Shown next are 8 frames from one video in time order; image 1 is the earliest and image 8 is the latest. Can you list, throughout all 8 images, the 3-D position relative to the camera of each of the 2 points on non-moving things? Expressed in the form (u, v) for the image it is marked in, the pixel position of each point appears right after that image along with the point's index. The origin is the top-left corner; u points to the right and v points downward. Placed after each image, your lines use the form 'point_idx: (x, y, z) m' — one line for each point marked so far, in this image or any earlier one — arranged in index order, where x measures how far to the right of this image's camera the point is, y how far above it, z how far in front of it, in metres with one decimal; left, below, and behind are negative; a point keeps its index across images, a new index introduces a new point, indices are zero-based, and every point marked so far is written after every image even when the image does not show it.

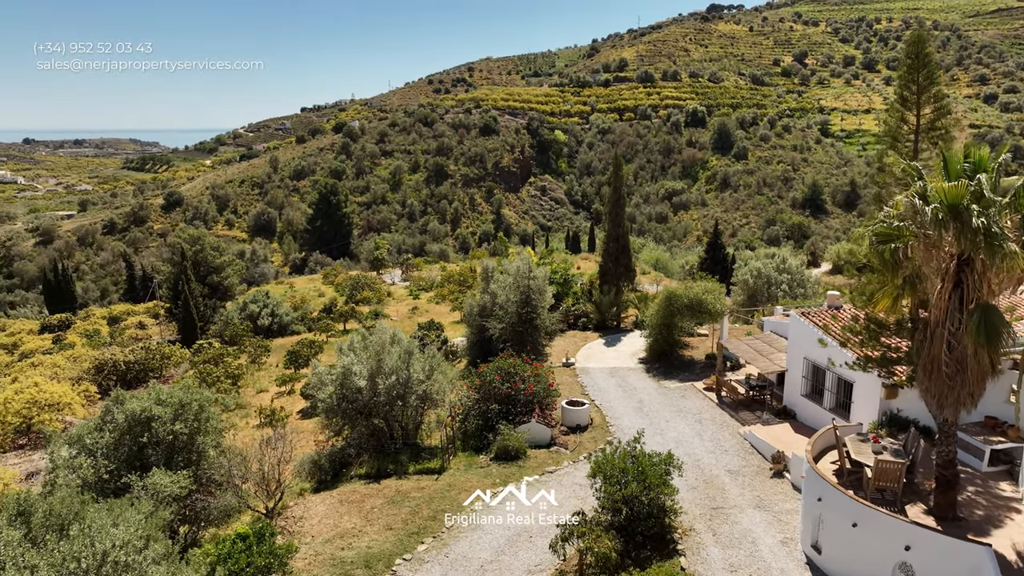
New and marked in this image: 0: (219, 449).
0: (-4.0, -2.2, +9.6) m
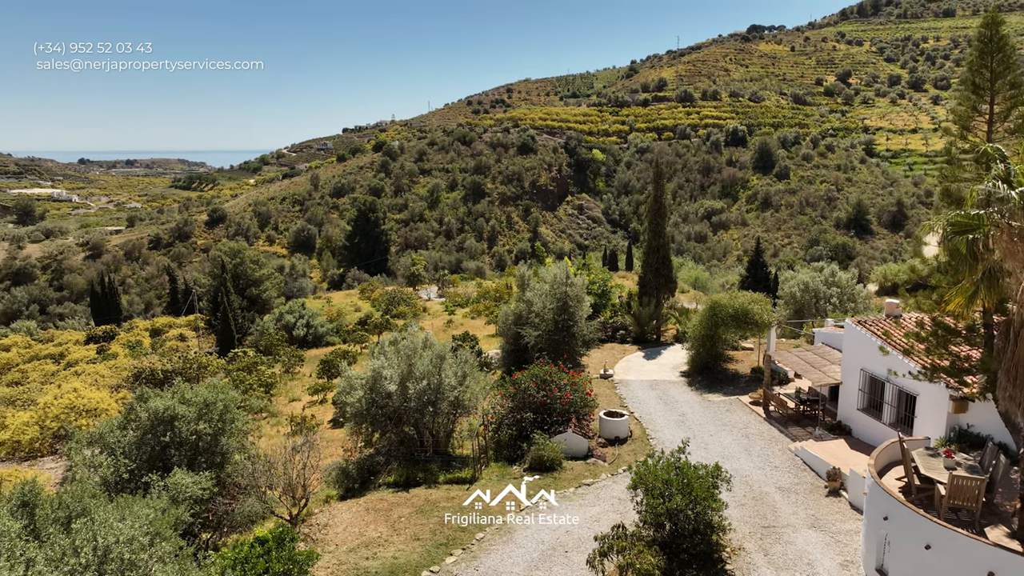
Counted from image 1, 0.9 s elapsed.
0: (-3.5, -2.2, +9.3) m
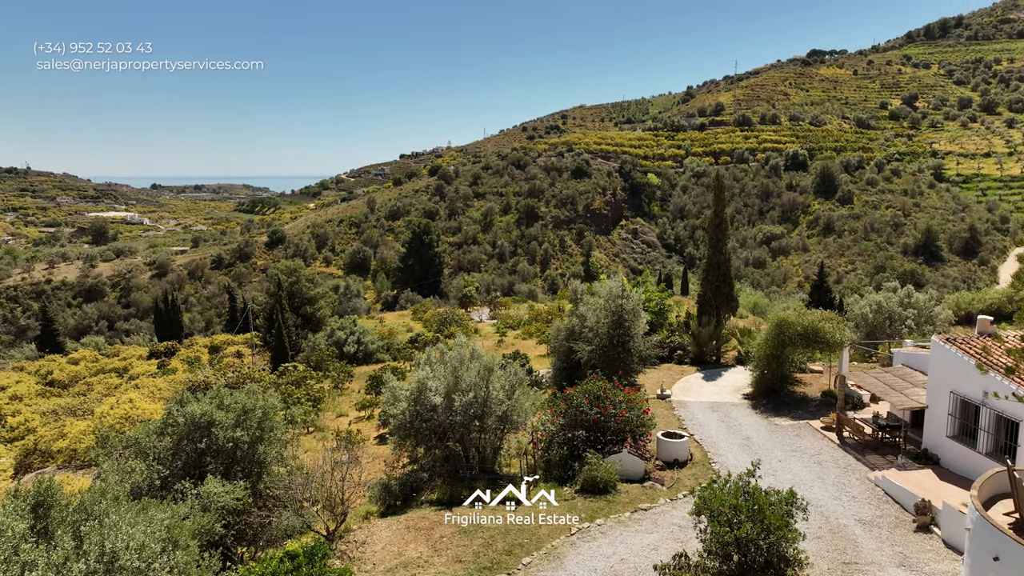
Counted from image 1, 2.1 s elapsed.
0: (-2.9, -2.2, +8.9) m
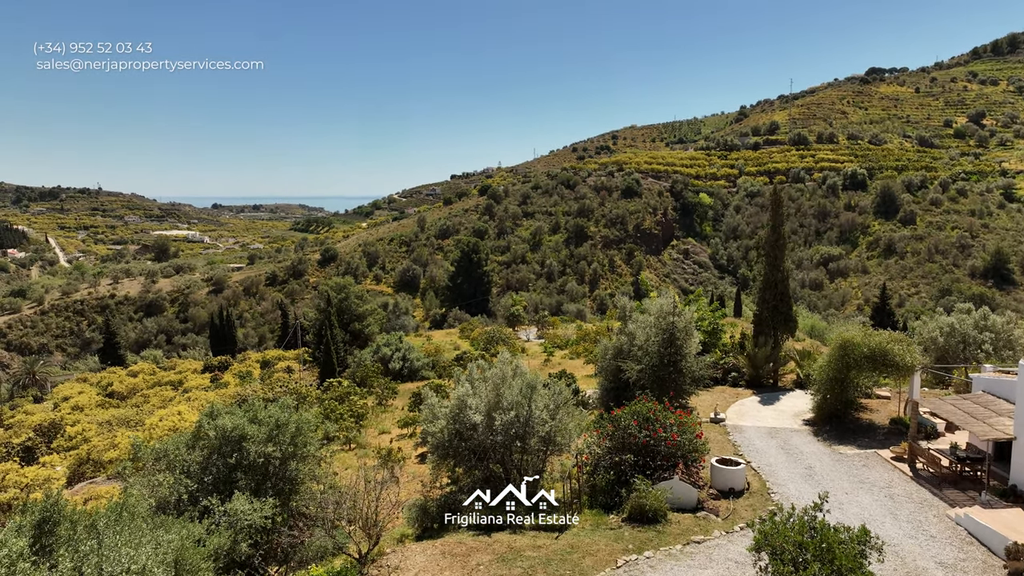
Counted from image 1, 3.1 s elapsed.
0: (-2.4, -2.3, +8.6) m
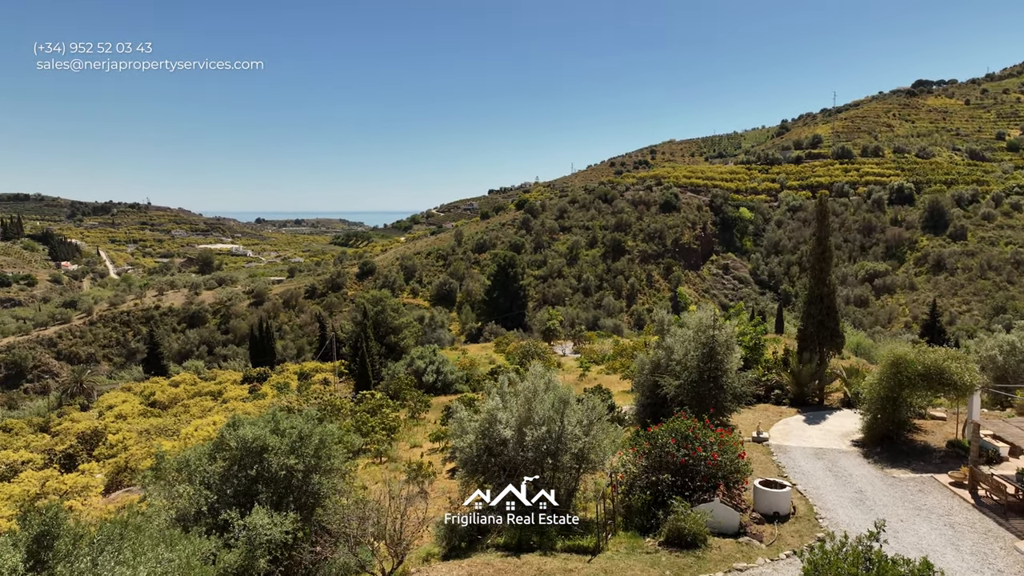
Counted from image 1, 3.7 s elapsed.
0: (-2.0, -2.4, +8.3) m
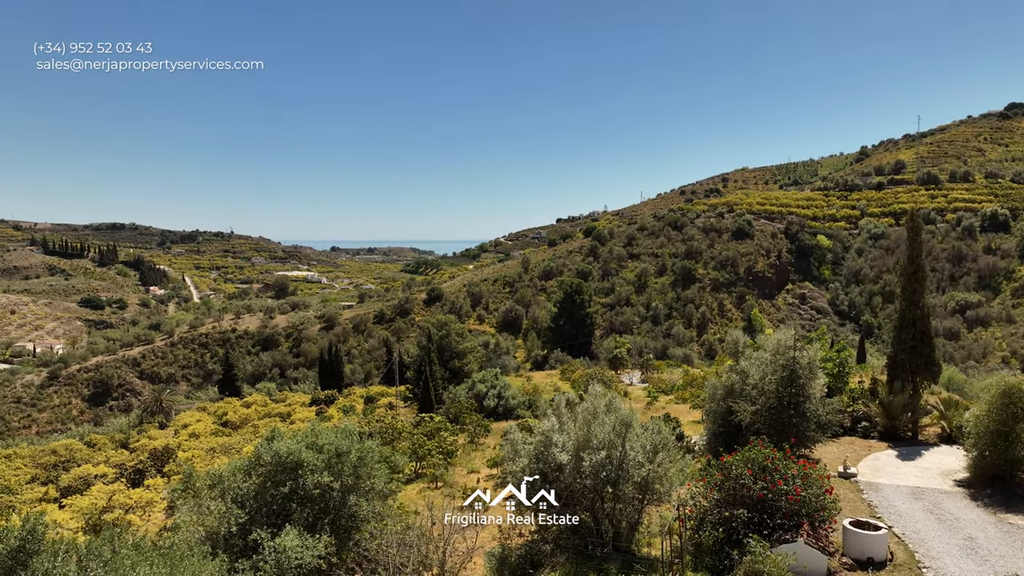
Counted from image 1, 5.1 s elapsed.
0: (-1.4, -2.5, +7.7) m
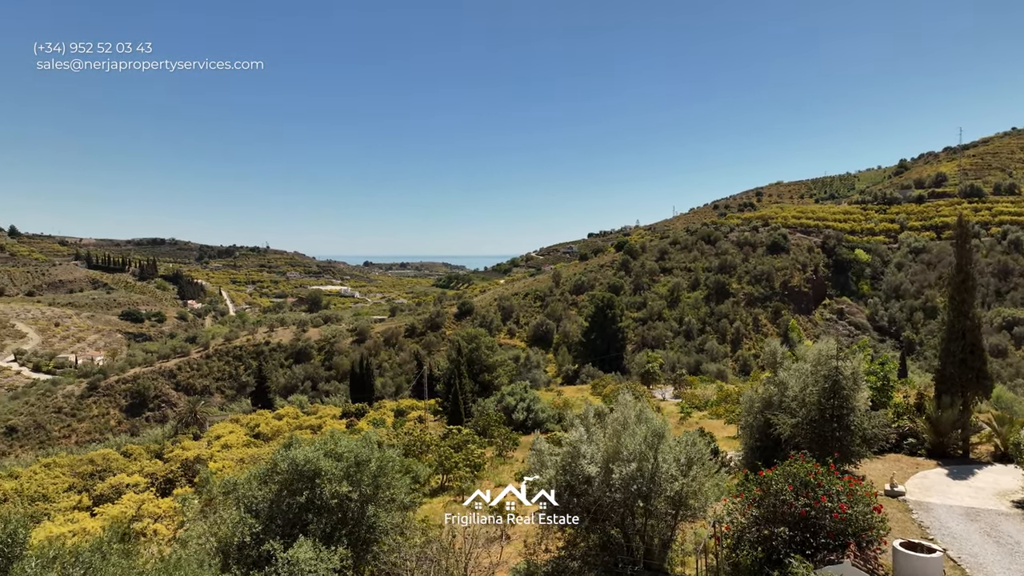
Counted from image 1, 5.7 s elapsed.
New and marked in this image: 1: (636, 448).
0: (-1.2, -2.5, +7.4) m
1: (+1.5, -1.9, +8.4) m
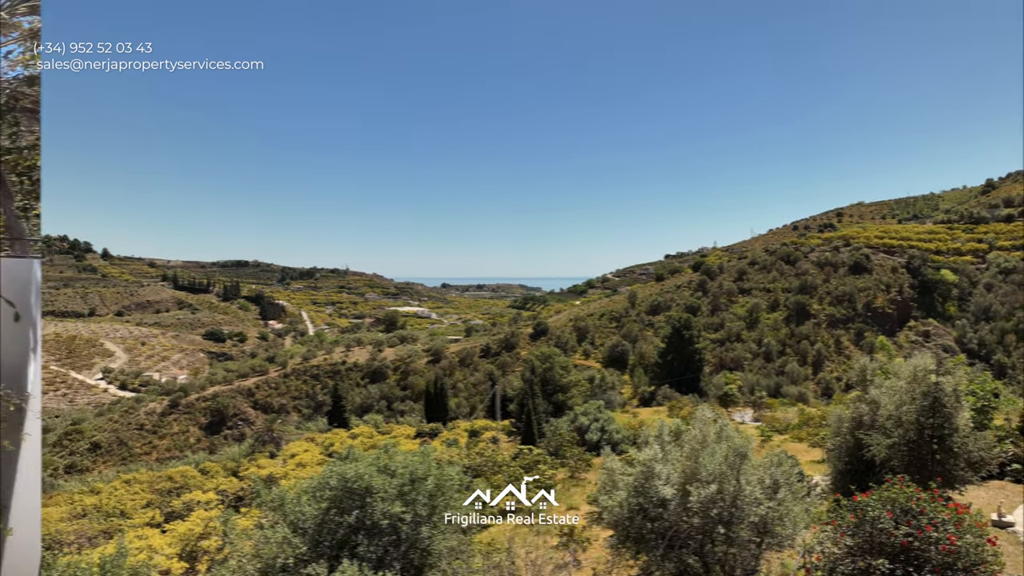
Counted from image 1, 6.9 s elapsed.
0: (-0.5, -2.6, +7.1) m
1: (+2.2, -2.0, +7.8) m
